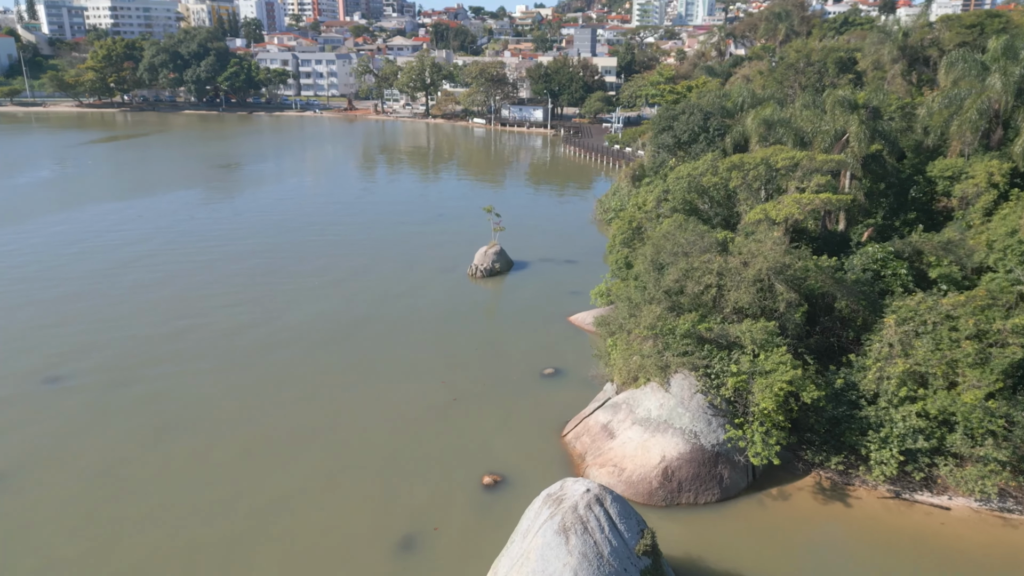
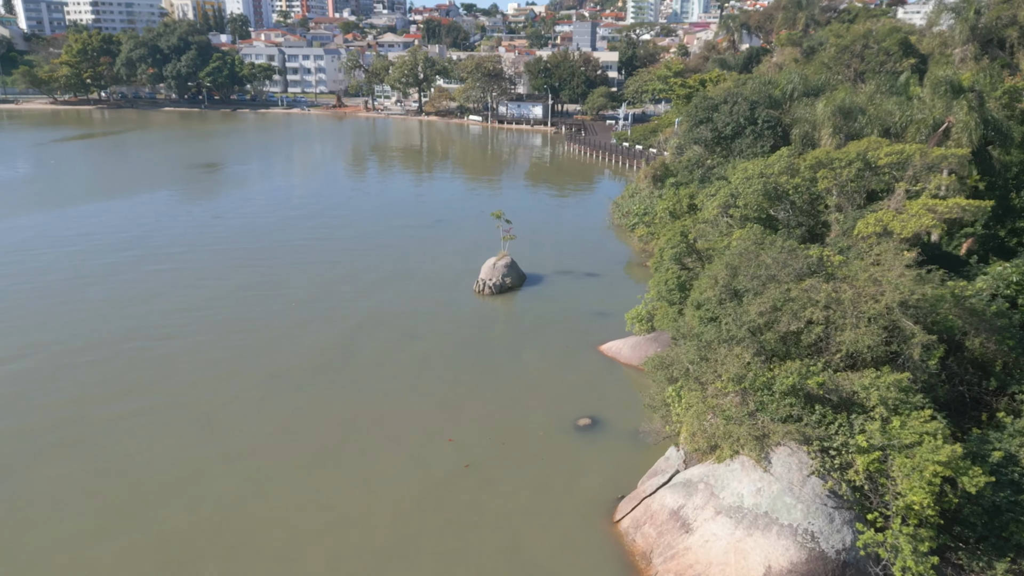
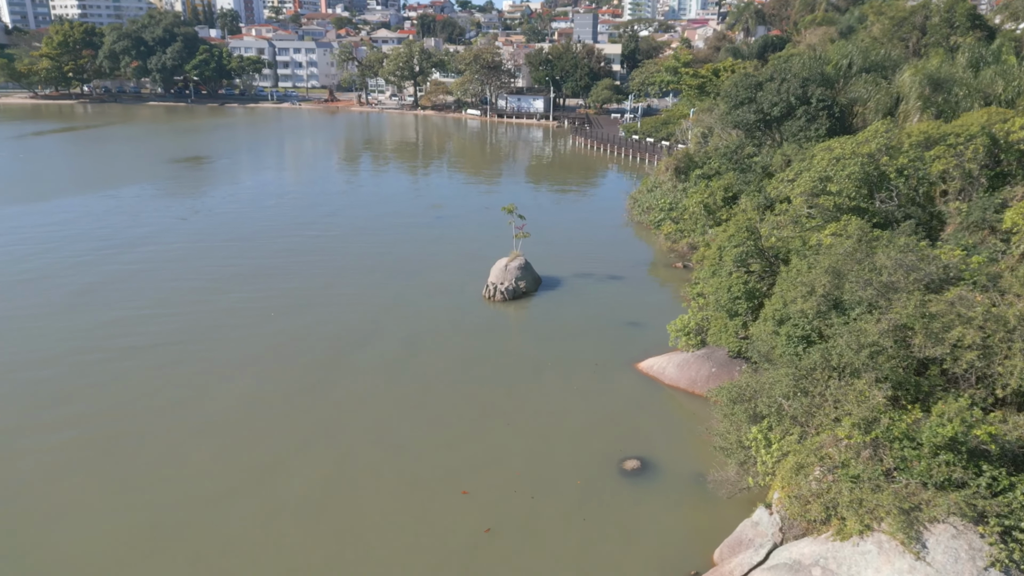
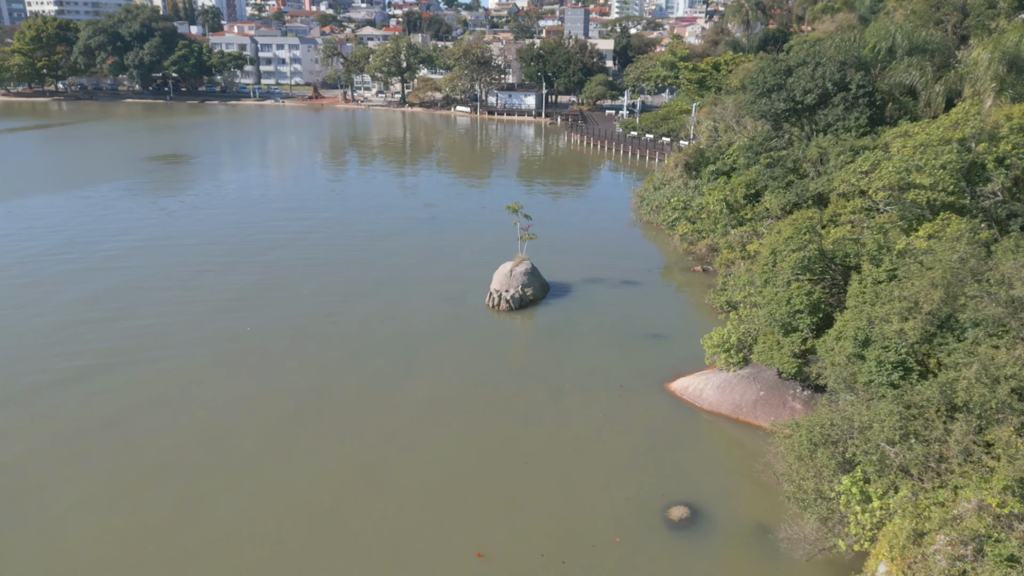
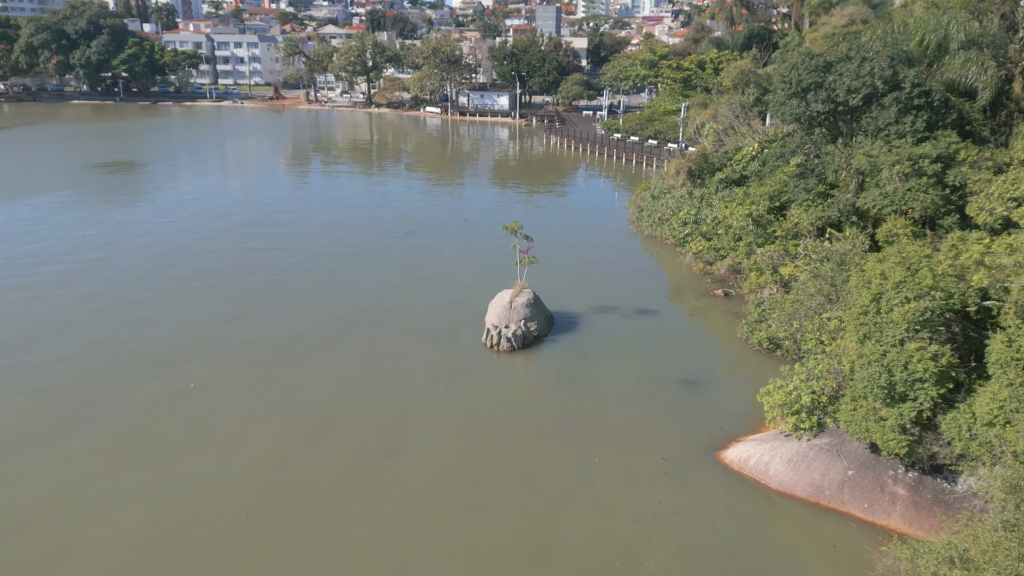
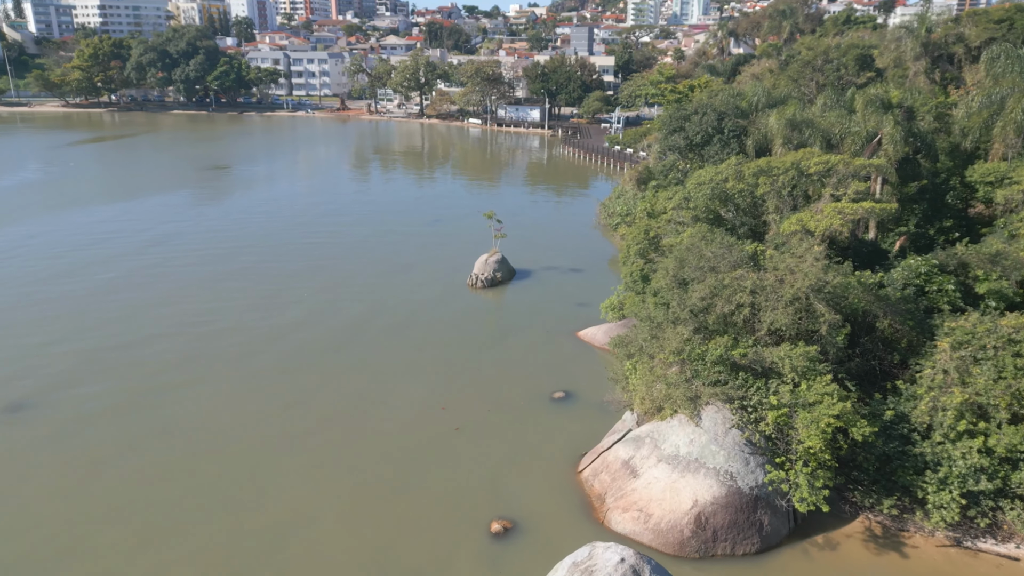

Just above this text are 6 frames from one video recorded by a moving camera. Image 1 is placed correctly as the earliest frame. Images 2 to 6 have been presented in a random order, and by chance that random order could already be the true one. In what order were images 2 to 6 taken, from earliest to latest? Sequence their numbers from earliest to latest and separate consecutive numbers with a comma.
6, 2, 3, 4, 5
